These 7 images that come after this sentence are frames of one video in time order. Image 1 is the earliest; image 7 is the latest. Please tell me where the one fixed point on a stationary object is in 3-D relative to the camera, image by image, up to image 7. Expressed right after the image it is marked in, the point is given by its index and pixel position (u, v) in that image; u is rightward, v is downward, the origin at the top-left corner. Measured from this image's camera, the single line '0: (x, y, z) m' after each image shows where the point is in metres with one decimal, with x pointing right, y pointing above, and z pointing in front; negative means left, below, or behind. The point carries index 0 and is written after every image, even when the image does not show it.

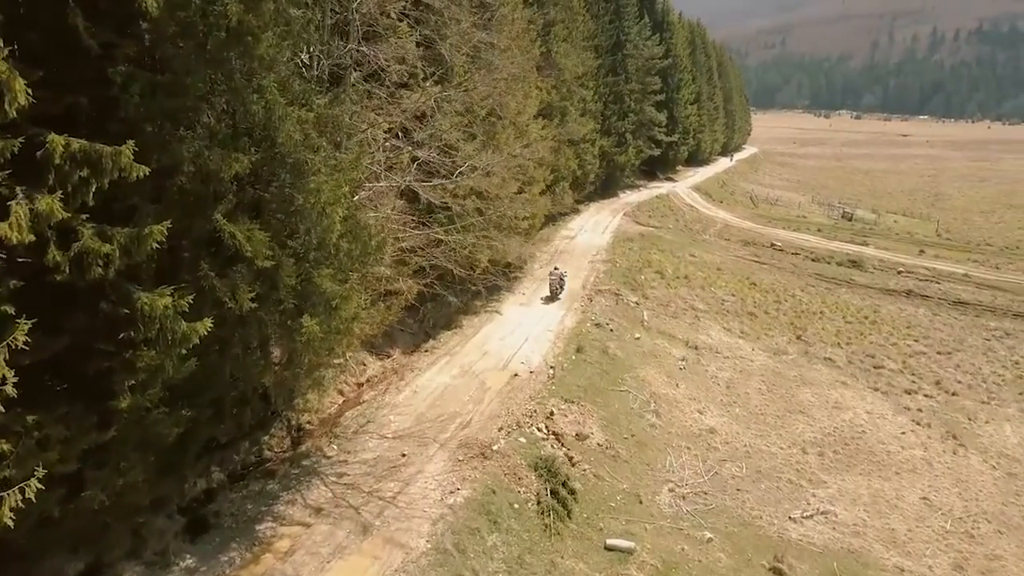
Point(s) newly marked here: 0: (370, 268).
0: (-2.1, +0.2, +12.1) m
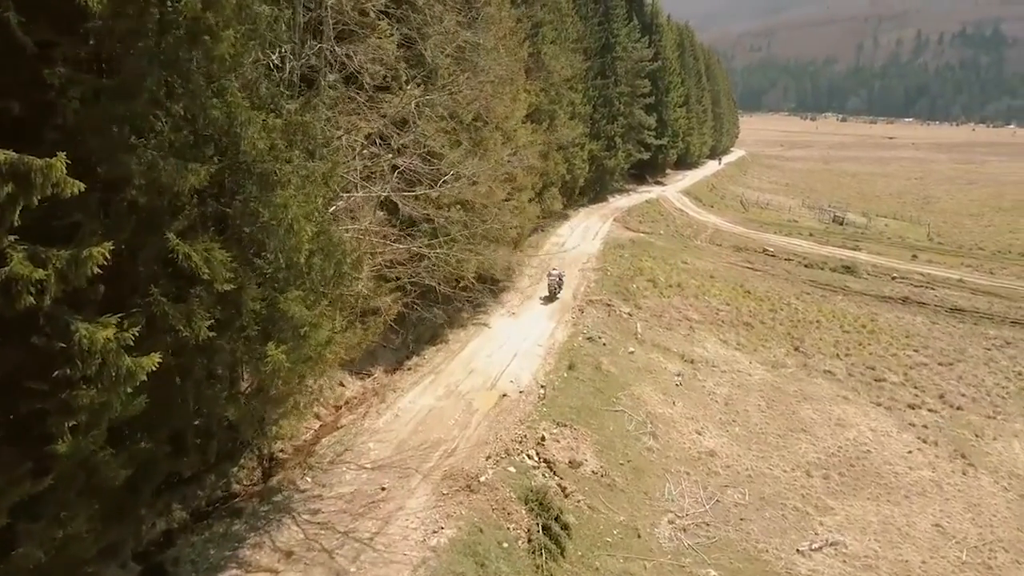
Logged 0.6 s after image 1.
0: (-2.3, 0.0, +11.2) m
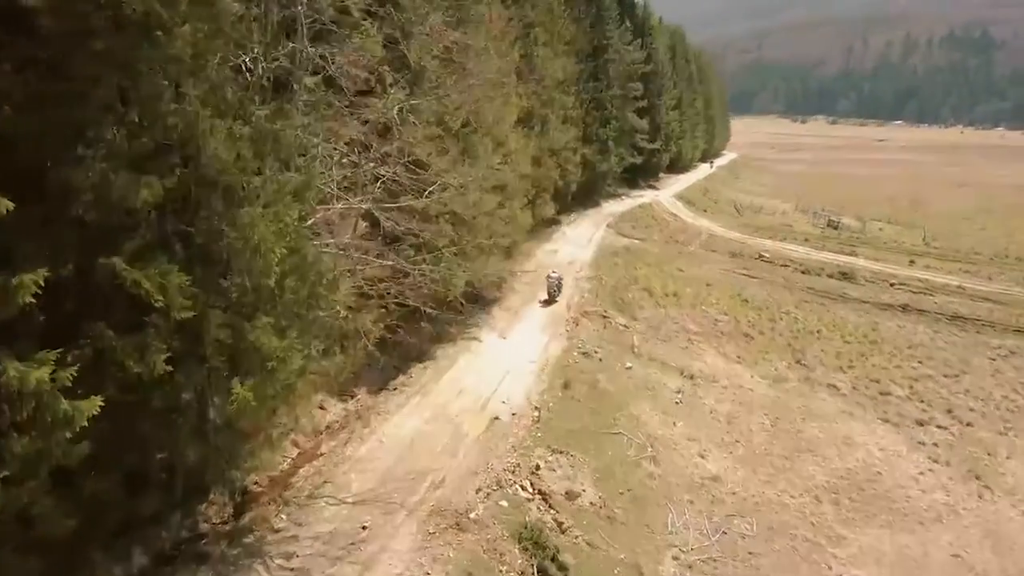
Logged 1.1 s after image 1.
0: (-2.4, -0.3, +10.3) m
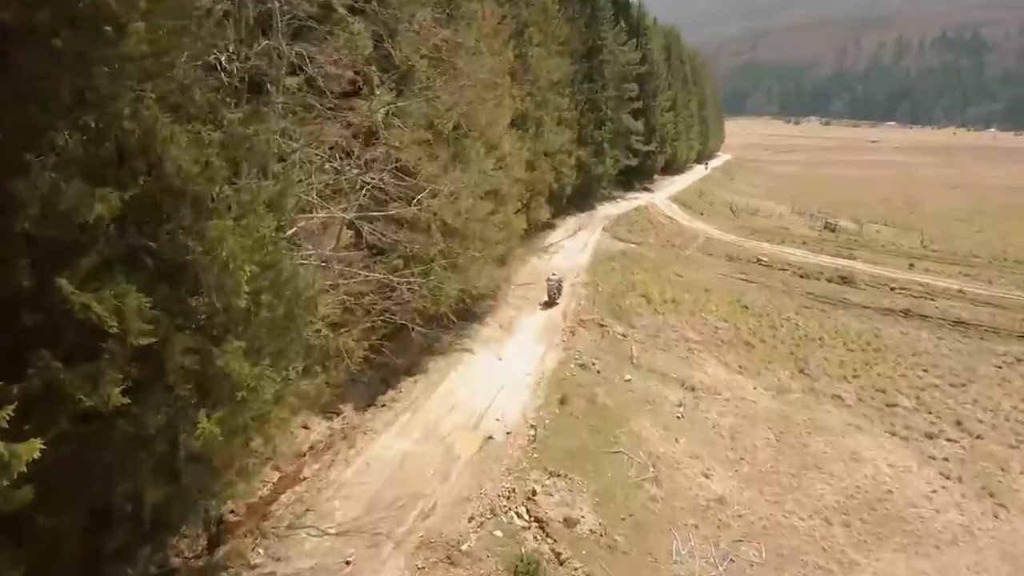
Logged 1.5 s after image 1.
0: (-2.5, -0.5, +9.5) m
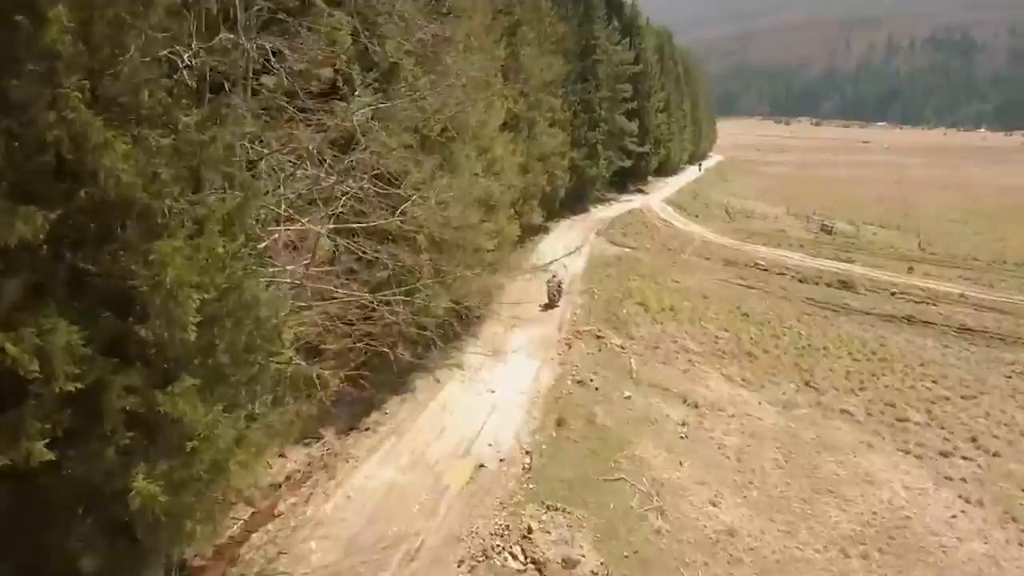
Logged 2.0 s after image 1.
0: (-2.5, -0.8, +8.5) m
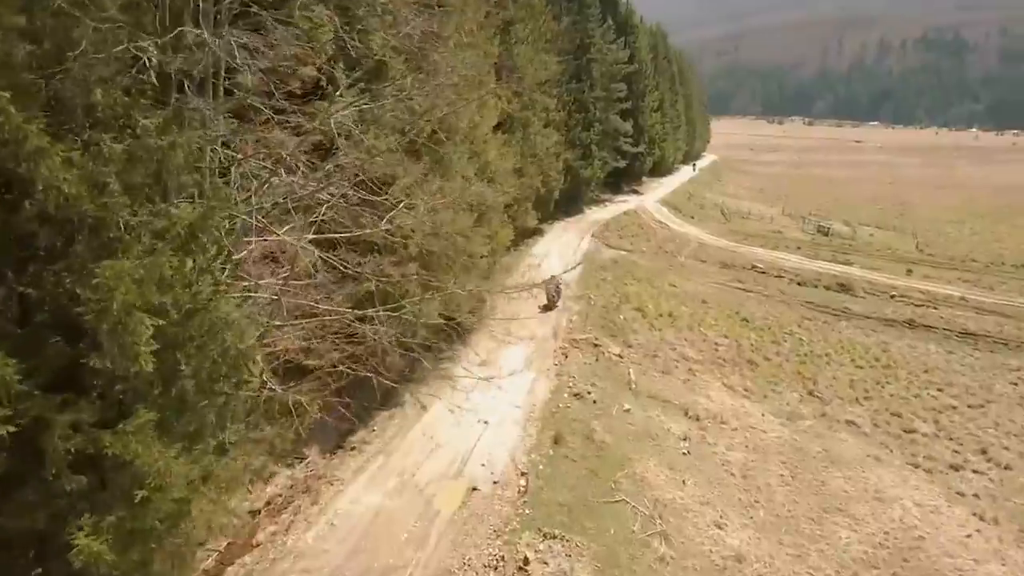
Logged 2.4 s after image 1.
0: (-2.6, -0.9, +7.7) m
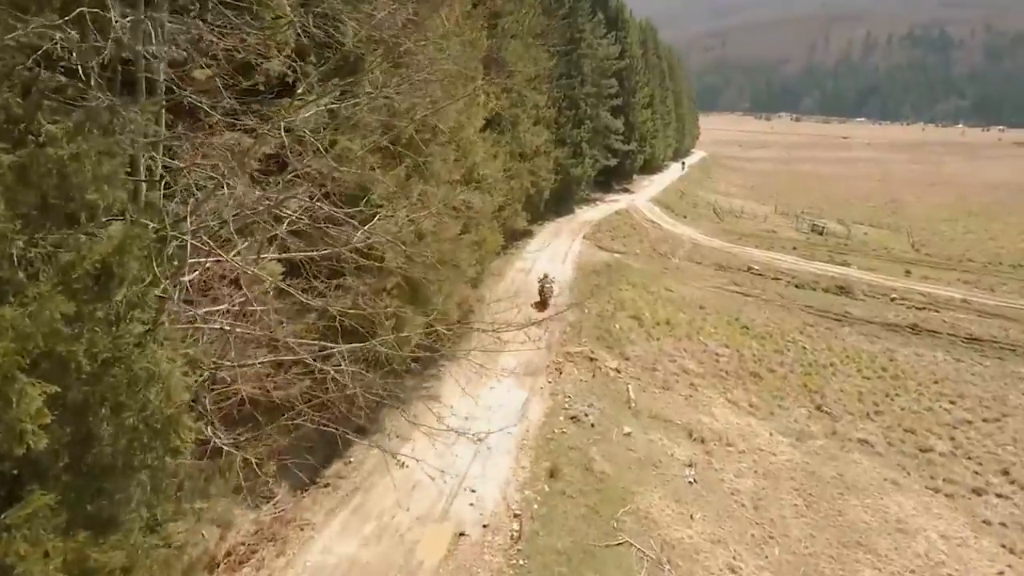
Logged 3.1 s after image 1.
0: (-2.6, -1.2, +6.4) m
